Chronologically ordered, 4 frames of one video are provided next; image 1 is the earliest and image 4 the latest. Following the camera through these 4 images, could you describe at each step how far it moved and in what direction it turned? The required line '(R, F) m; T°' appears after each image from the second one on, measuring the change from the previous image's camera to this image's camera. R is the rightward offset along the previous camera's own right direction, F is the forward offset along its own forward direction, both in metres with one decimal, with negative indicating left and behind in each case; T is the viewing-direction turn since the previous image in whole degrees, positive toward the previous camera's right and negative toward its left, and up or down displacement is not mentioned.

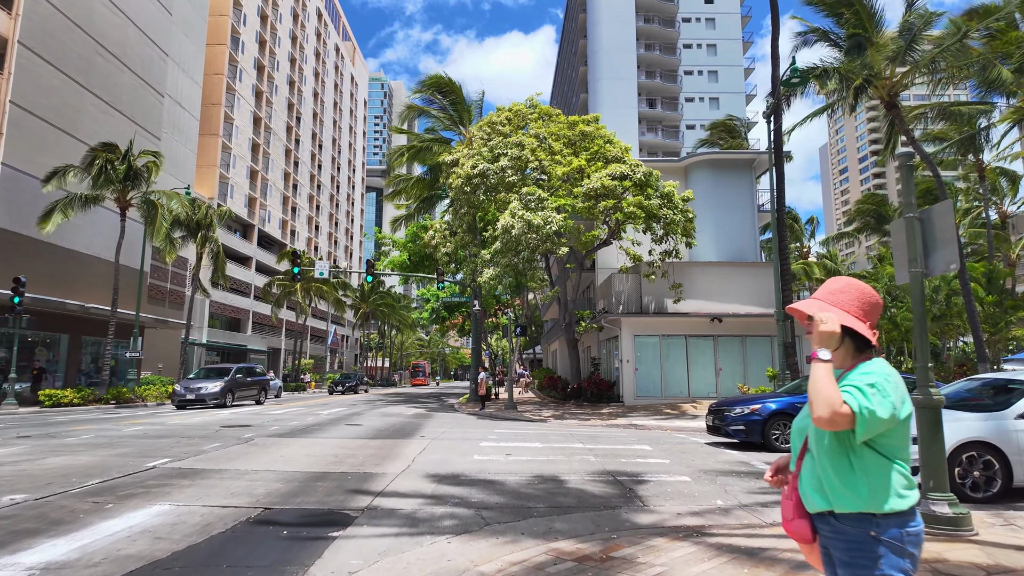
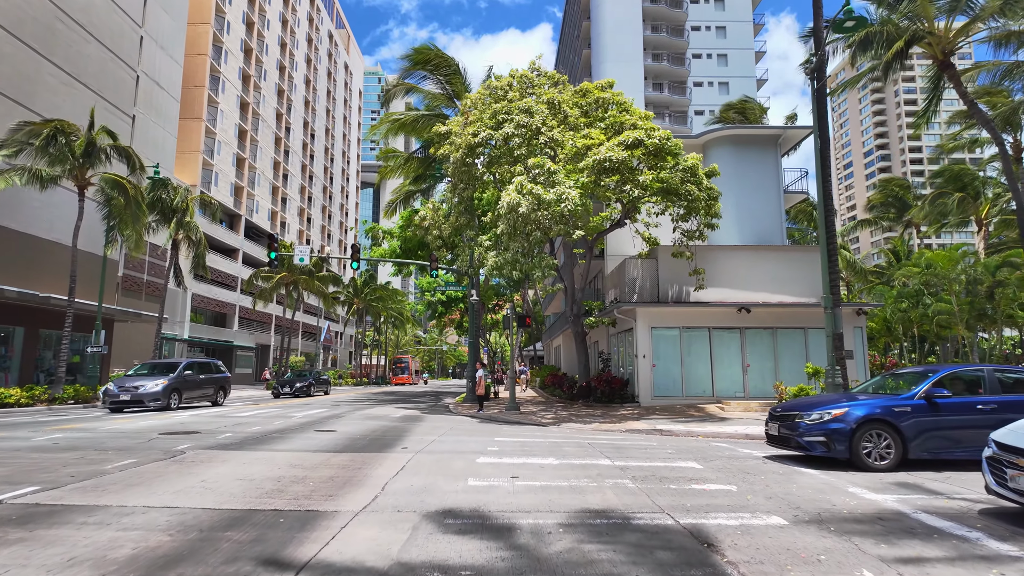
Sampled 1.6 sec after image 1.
(-0.1, +2.6) m; 0°
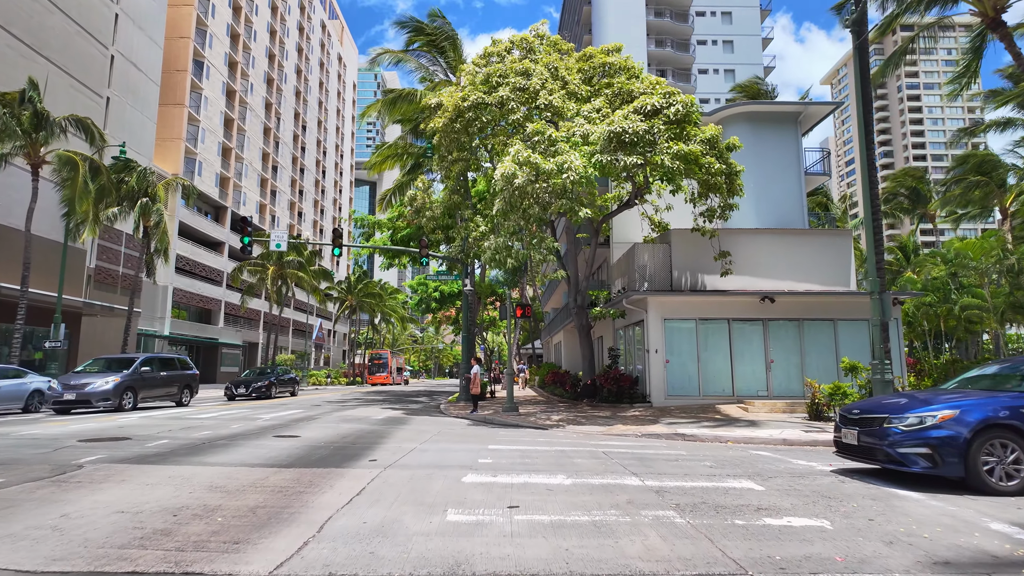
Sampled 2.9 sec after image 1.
(0.0, +2.1) m; 0°
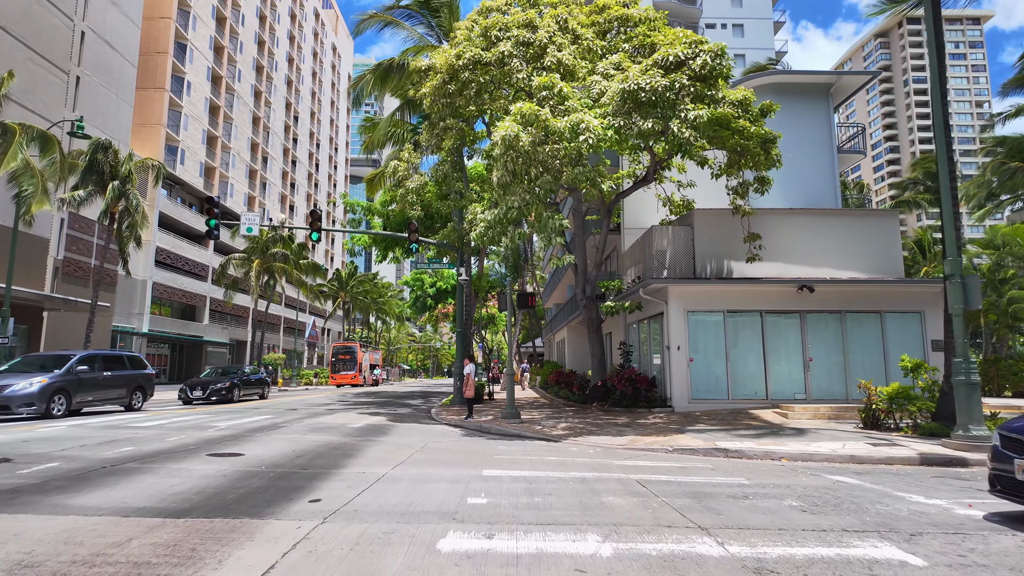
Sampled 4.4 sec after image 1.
(0.0, +2.4) m; 0°
